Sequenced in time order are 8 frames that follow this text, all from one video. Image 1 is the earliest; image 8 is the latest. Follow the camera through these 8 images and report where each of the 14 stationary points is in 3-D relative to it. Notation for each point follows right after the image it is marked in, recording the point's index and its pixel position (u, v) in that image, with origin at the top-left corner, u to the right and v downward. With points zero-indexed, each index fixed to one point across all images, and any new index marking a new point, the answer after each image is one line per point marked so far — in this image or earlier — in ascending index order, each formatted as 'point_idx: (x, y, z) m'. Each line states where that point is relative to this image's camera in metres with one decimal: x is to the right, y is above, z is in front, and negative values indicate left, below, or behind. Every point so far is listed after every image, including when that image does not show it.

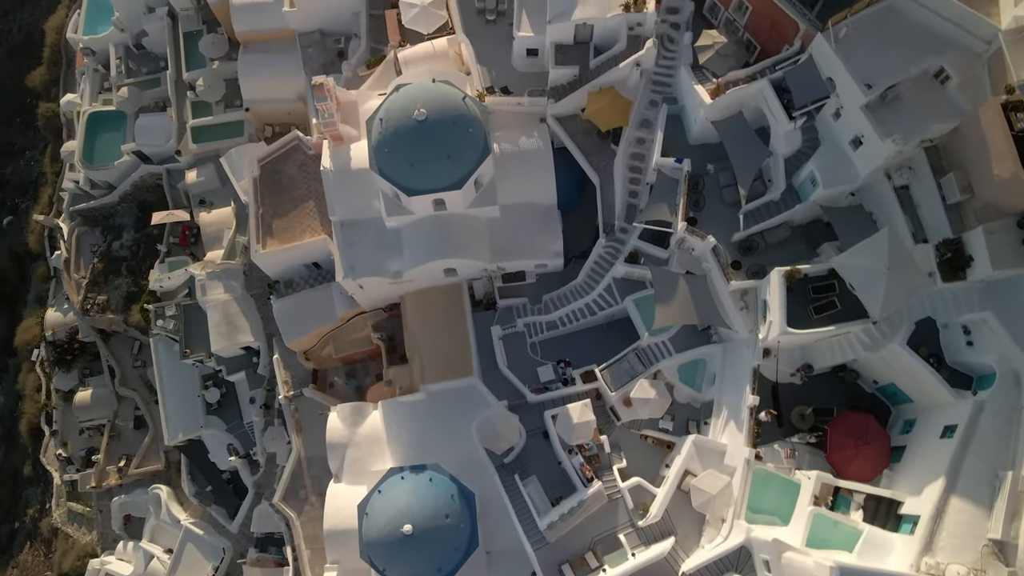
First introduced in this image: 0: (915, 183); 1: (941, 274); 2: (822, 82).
0: (+11.9, +3.1, +19.7) m
1: (+12.2, +0.4, +19.0) m
2: (+9.3, +6.0, +20.2) m
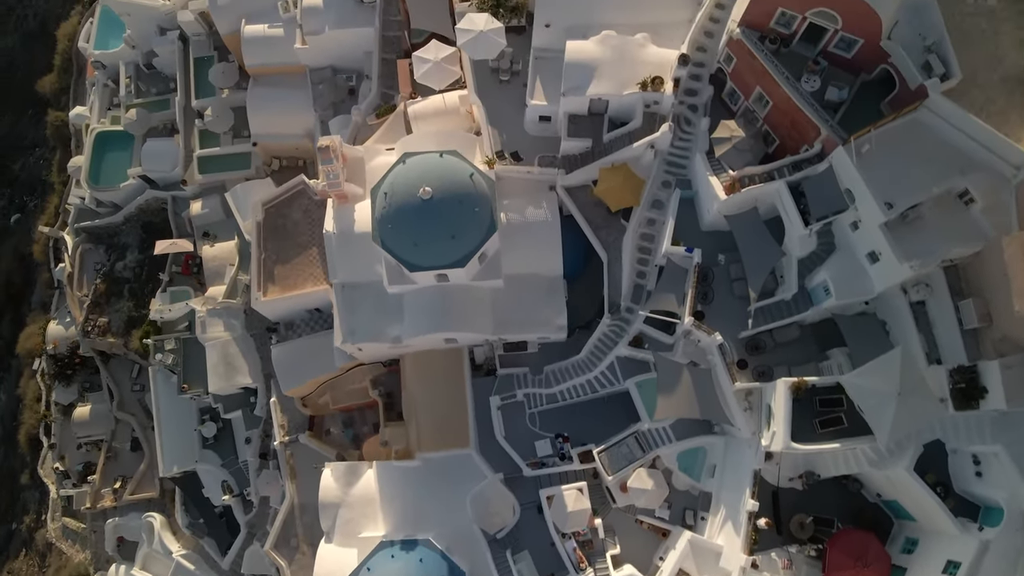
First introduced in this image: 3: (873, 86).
0: (+12.0, -0.3, +19.1) m
1: (+12.2, -3.1, +18.4) m
2: (+9.6, +2.7, +19.5) m
3: (+10.5, +5.9, +19.5) m
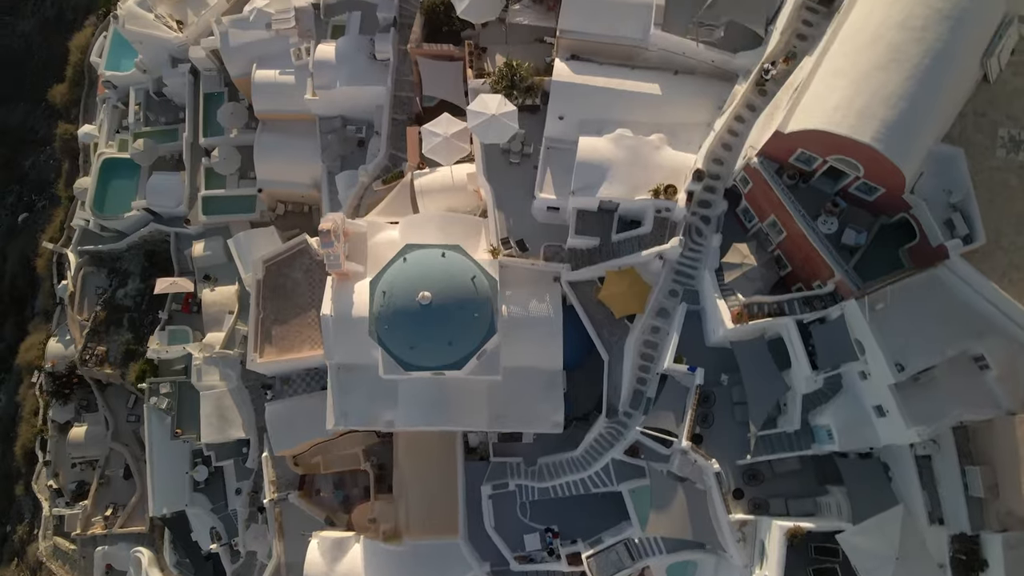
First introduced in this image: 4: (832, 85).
0: (+11.8, -4.7, +18.5) m
1: (+11.8, -7.5, +17.8) m
2: (+9.5, -1.5, +18.9) m
3: (+10.7, +1.7, +18.8) m
4: (+8.3, +5.3, +17.3) m
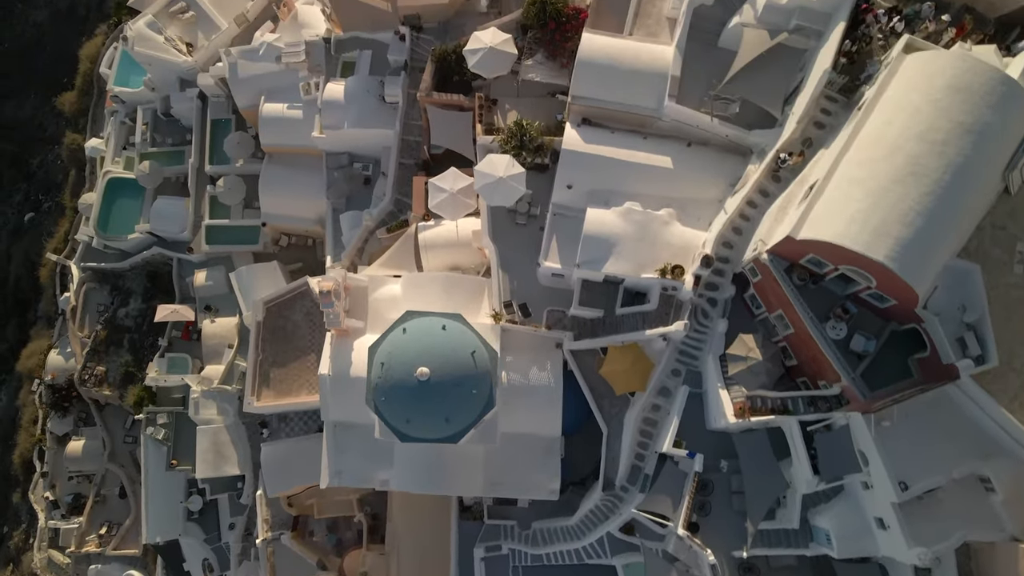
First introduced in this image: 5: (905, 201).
0: (+11.6, -7.7, +18.2) m
1: (+11.4, -10.5, +17.5) m
2: (+9.5, -4.5, +18.5) m
3: (+10.7, -1.3, +18.3) m
4: (+8.4, +2.3, +16.8) m
5: (+9.6, +2.1, +16.3) m
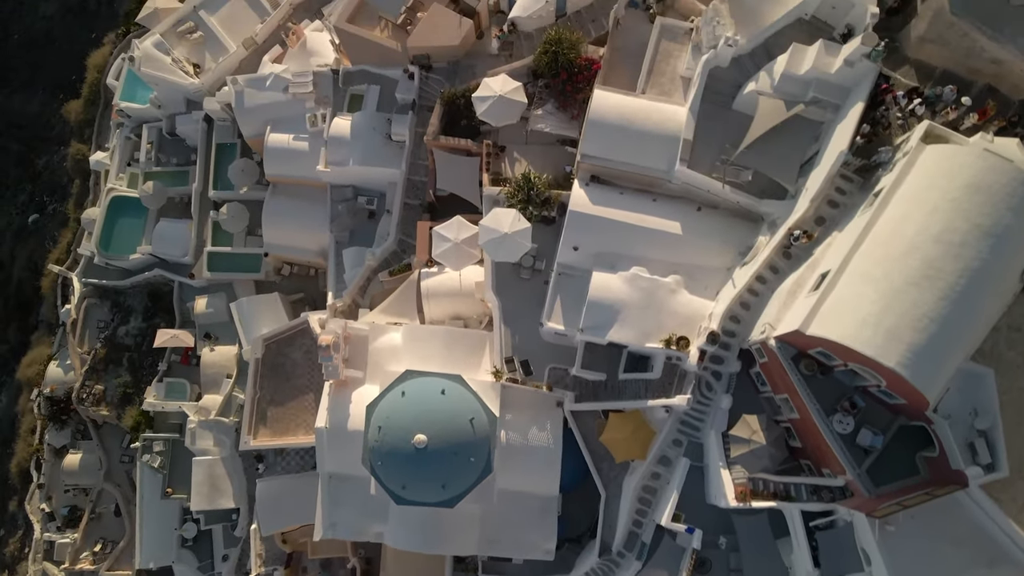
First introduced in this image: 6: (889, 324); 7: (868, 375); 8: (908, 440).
0: (+11.4, -10.3, +17.8) m
1: (+11.1, -13.1, +17.2) m
2: (+9.3, -7.0, +18.1) m
3: (+10.7, -3.9, +17.9) m
4: (+8.5, -0.1, +16.4) m
5: (+9.7, -0.4, +15.8) m
6: (+8.9, -0.9, +15.8) m
7: (+9.1, -2.2, +17.1) m
8: (+10.6, -4.1, +17.9) m
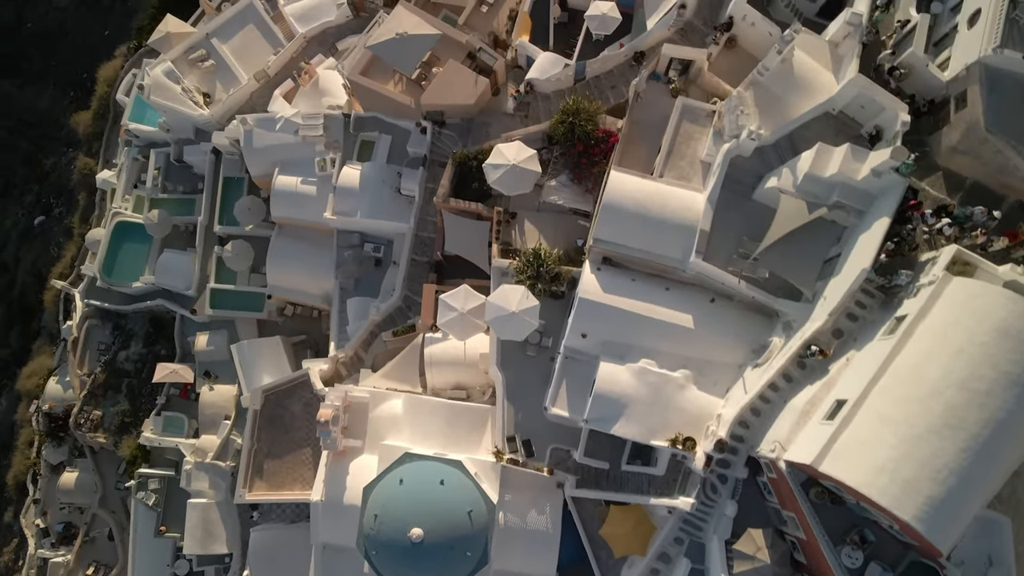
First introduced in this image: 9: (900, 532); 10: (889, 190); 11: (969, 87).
0: (+11.0, -13.7, +17.4) m
1: (+10.6, -16.5, +16.8) m
2: (+9.1, -10.3, +17.6) m
3: (+10.6, -7.3, +17.4) m
4: (+8.6, -3.5, +15.8) m
5: (+9.7, -3.8, +15.2) m
6: (+9.0, -4.2, +15.3) m
7: (+9.1, -5.6, +16.5) m
8: (+10.5, -7.5, +17.4) m
9: (+9.7, -6.1, +16.7) m
10: (+10.9, +2.8, +19.4) m
11: (+13.0, +5.7, +19.0) m
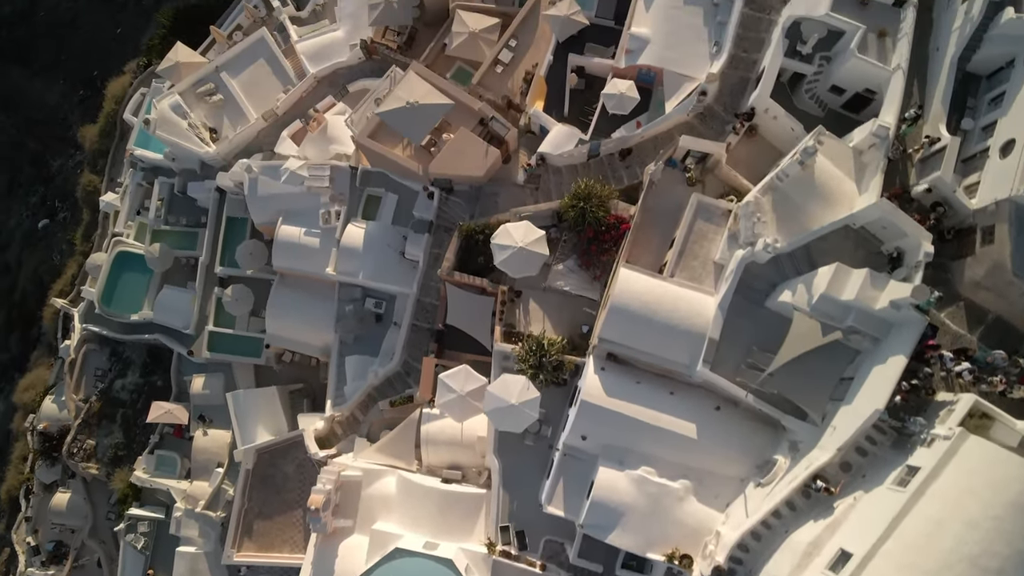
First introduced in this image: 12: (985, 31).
0: (+10.3, -17.5, +17.0) m
1: (+9.8, -20.3, +16.5) m
2: (+8.6, -14.0, +17.2) m
3: (+10.2, -11.1, +16.9) m
4: (+8.4, -7.2, +15.2) m
5: (+9.5, -7.6, +14.7) m
6: (+8.8, -8.0, +14.7) m
7: (+8.8, -9.3, +16.0) m
8: (+10.1, -11.3, +16.8) m
9: (+9.4, -9.8, +16.2) m
10: (+11.1, -1.0, +18.7) m
11: (+13.3, +1.8, +18.3) m
12: (+14.0, +7.6, +19.8) m
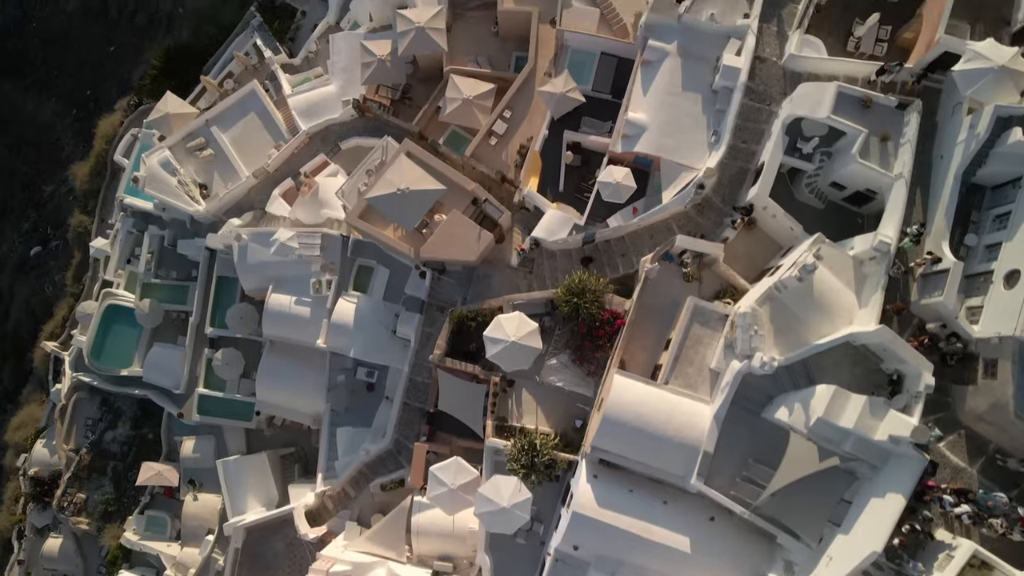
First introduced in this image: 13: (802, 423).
0: (+9.9, -21.1, +16.8) m
1: (+9.4, -23.9, +16.3) m
2: (+8.3, -17.6, +17.0) m
3: (+9.9, -14.7, +16.6) m
4: (+8.1, -10.9, +14.9) m
5: (+9.2, -11.3, +14.3) m
6: (+8.4, -11.7, +14.4) m
7: (+8.5, -13.0, +15.7) m
8: (+9.8, -14.9, +16.6) m
9: (+9.1, -13.5, +15.9) m
10: (+10.8, -4.6, +18.3) m
11: (+13.0, -1.8, +17.8) m
12: (+13.7, +4.0, +19.2) m
13: (+8.5, -4.0, +19.5) m
